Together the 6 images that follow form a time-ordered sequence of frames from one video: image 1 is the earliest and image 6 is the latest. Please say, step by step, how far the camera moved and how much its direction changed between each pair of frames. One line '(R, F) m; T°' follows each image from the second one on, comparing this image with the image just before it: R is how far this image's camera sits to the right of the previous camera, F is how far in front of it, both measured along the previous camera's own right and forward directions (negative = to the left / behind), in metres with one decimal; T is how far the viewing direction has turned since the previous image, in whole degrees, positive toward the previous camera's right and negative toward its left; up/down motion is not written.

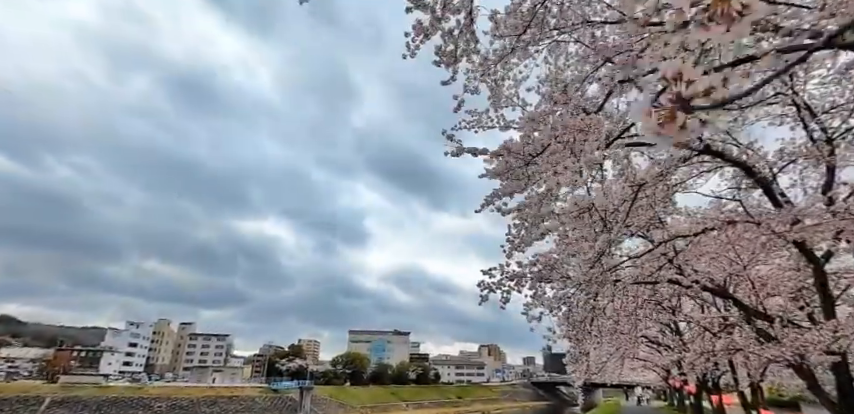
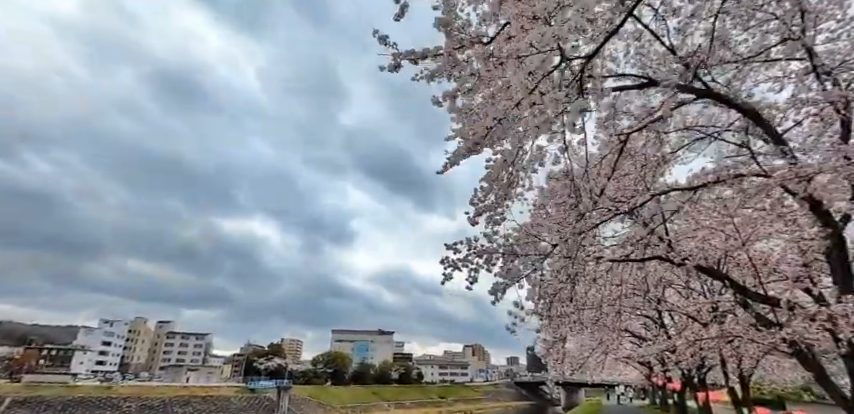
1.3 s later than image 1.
(+0.4, +0.9) m; +2°
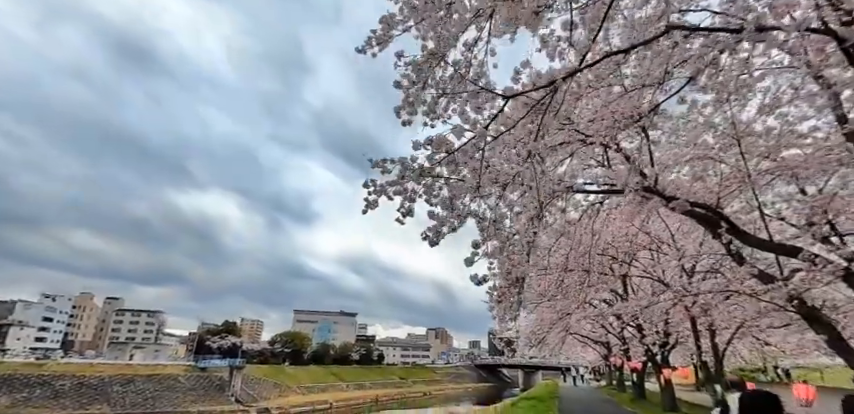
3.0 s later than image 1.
(+0.5, +1.3) m; +4°
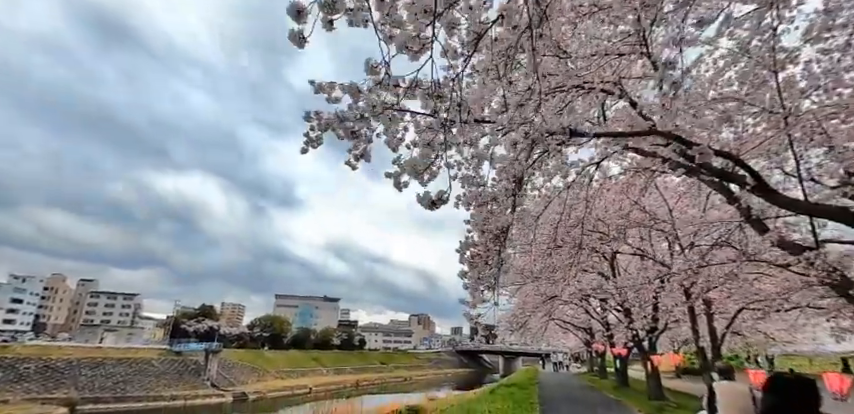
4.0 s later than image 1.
(+0.2, +0.9) m; +2°
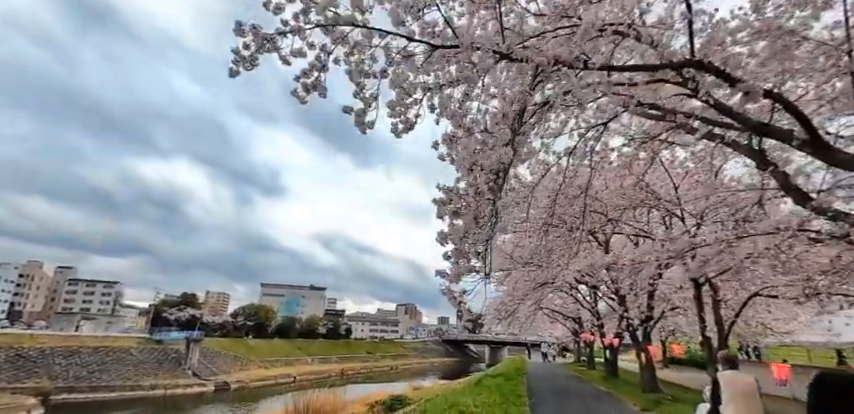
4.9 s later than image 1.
(+0.1, +0.7) m; +2°
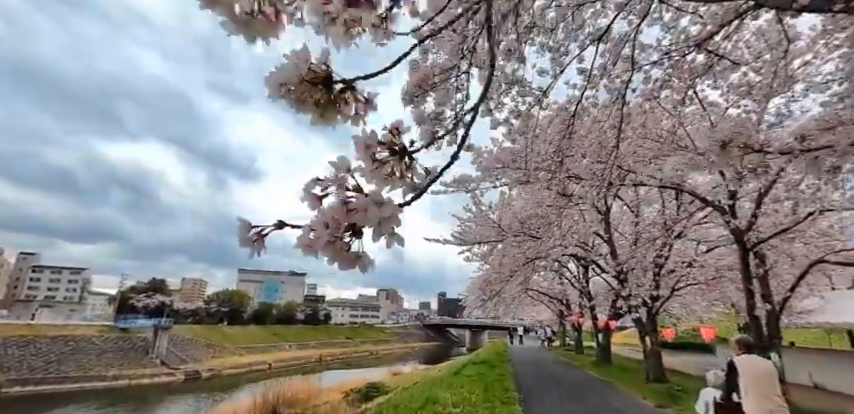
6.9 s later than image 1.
(+0.2, +1.6) m; +2°
